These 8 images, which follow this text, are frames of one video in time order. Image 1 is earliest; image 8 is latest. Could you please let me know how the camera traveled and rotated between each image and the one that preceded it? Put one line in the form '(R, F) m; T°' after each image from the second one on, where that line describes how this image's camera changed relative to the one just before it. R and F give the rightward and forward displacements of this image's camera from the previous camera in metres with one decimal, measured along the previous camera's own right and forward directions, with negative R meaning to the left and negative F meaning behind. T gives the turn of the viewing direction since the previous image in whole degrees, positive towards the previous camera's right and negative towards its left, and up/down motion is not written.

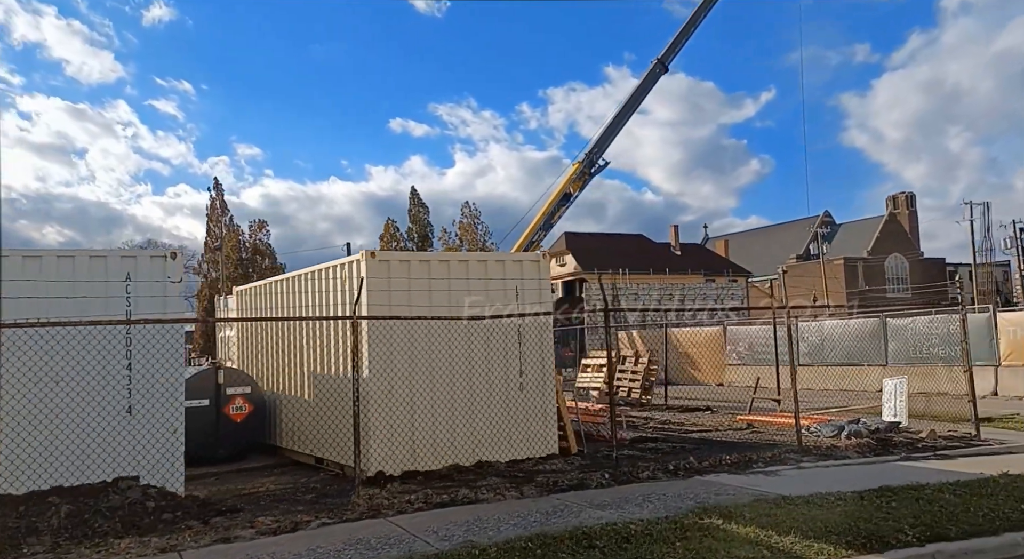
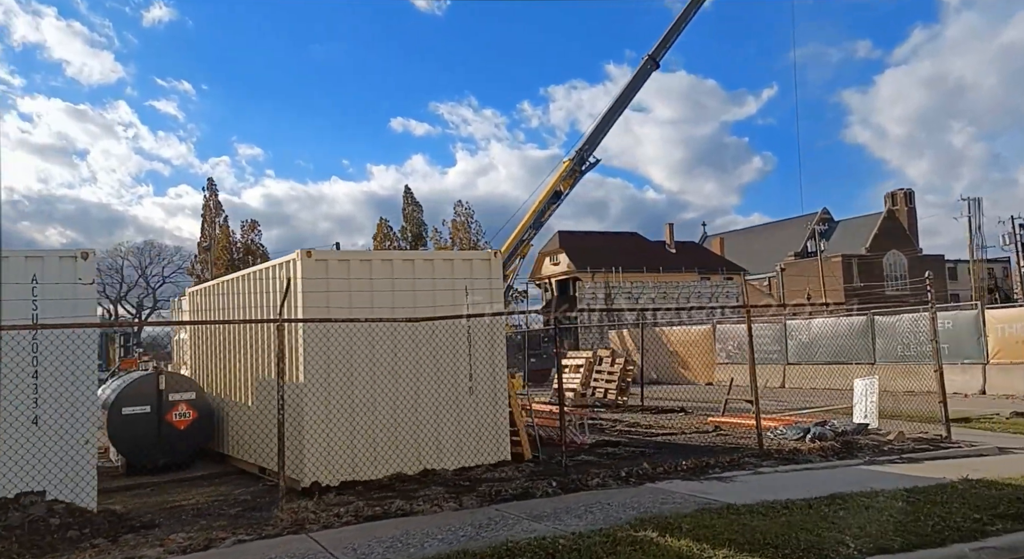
(+0.4, +0.2) m; 0°
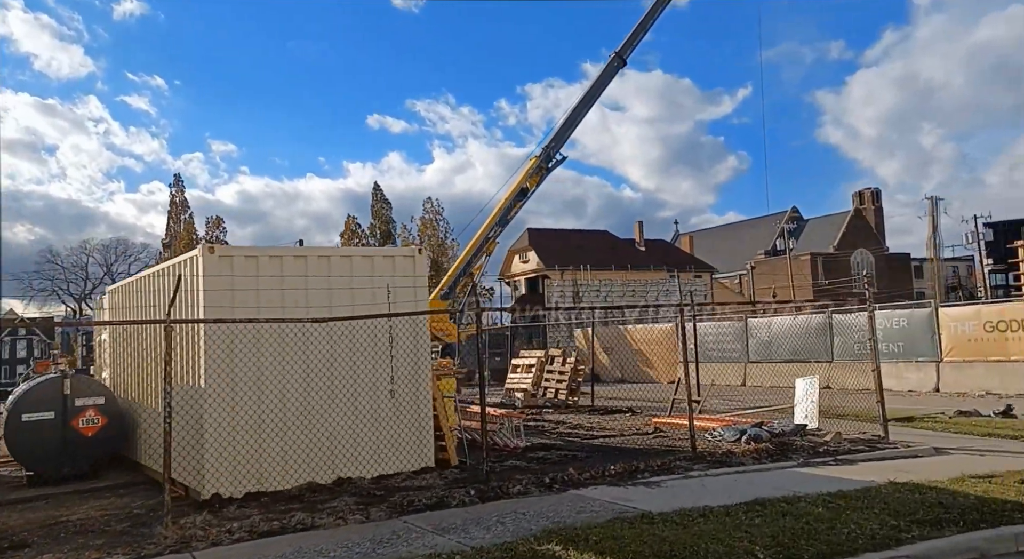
(+0.4, +0.2) m; +2°
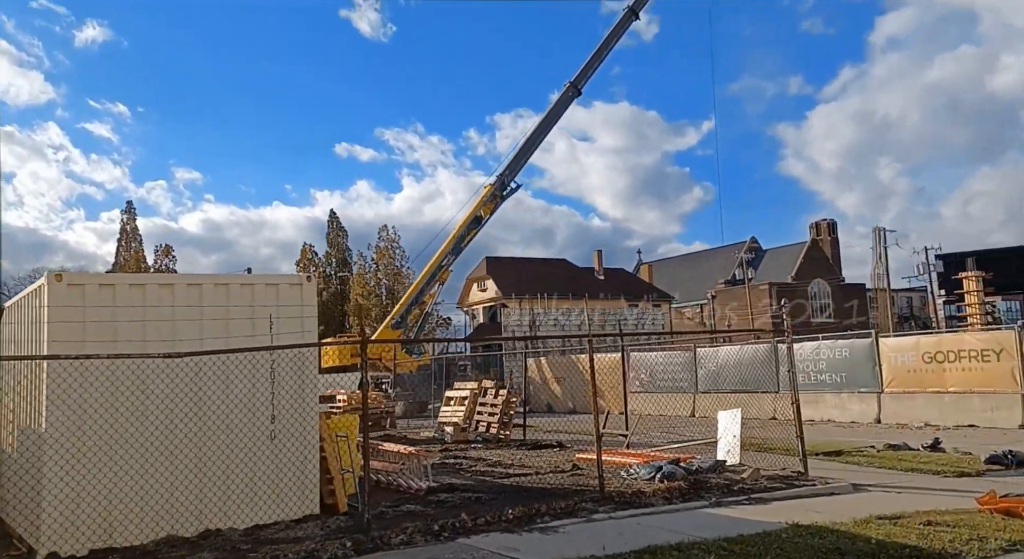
(+0.6, +0.3) m; +2°
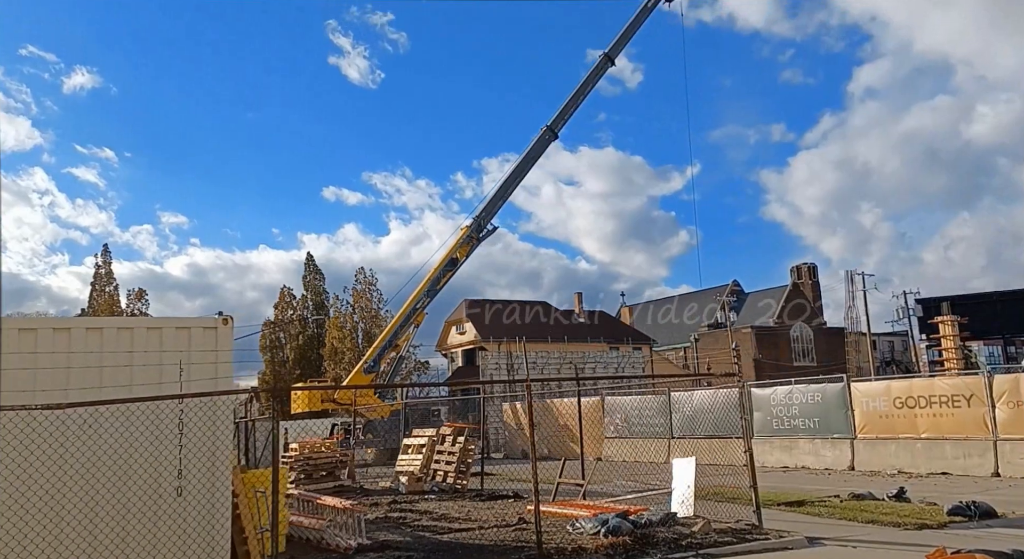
(+0.4, +0.3) m; +1°
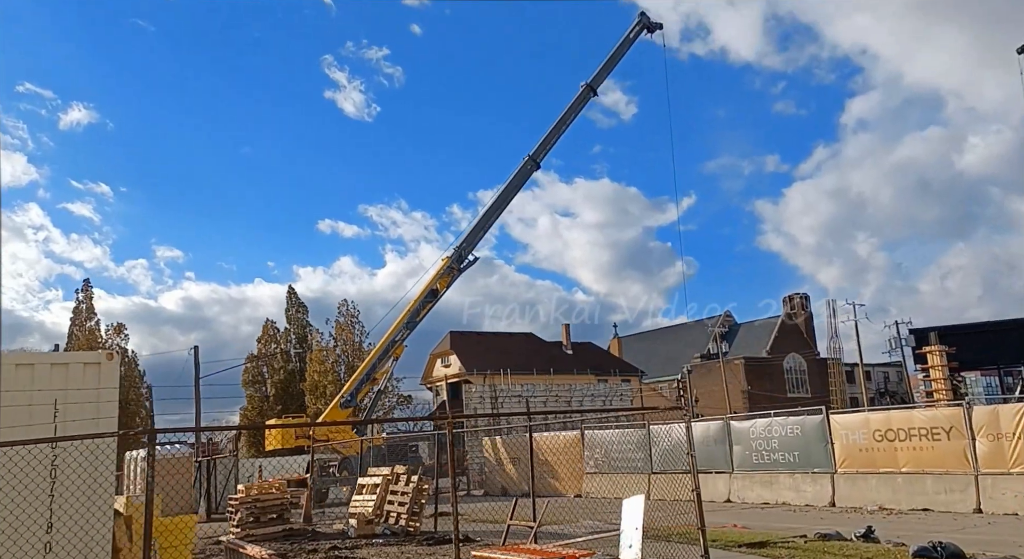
(+0.6, +0.5) m; 0°
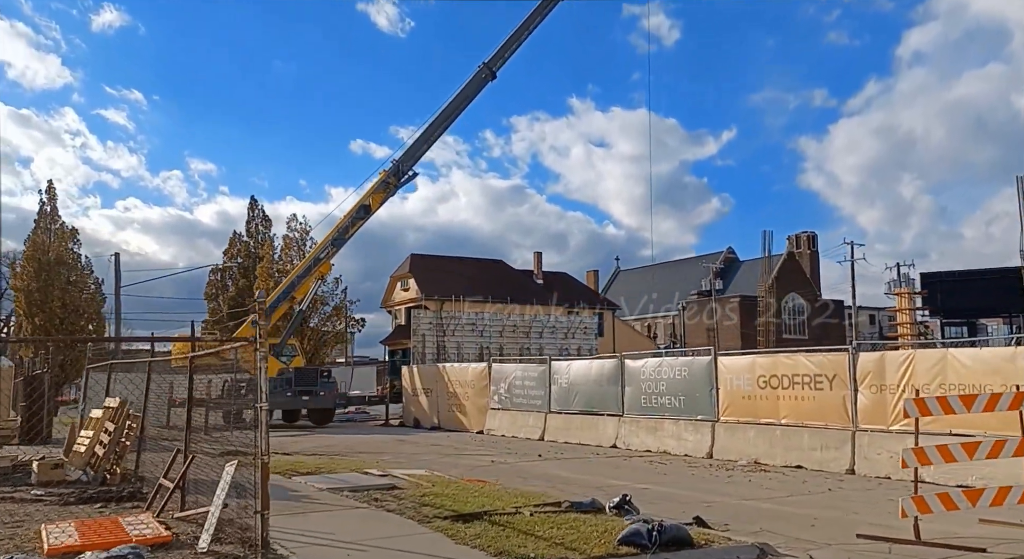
(+3.5, +2.4) m; -1°
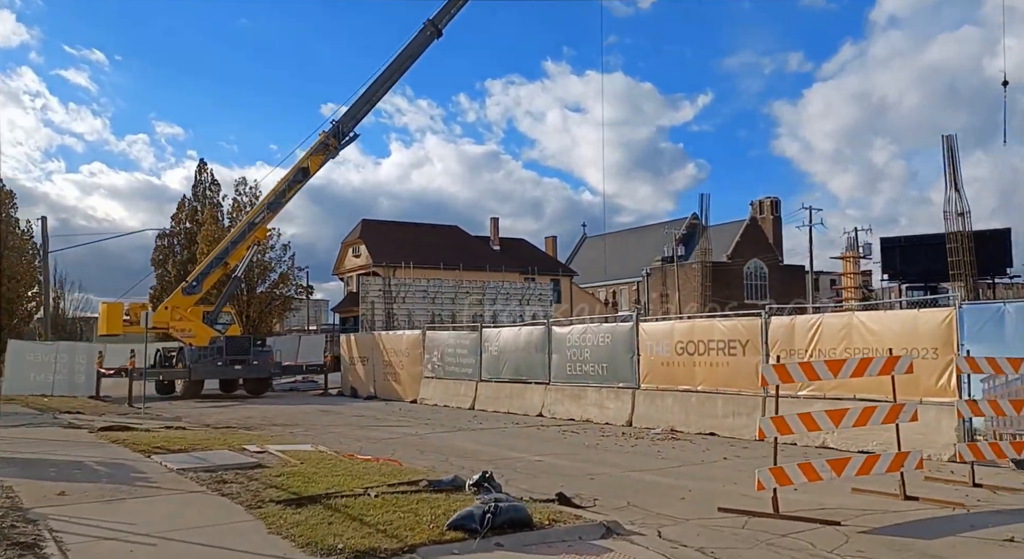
(+1.2, +0.6) m; +2°
